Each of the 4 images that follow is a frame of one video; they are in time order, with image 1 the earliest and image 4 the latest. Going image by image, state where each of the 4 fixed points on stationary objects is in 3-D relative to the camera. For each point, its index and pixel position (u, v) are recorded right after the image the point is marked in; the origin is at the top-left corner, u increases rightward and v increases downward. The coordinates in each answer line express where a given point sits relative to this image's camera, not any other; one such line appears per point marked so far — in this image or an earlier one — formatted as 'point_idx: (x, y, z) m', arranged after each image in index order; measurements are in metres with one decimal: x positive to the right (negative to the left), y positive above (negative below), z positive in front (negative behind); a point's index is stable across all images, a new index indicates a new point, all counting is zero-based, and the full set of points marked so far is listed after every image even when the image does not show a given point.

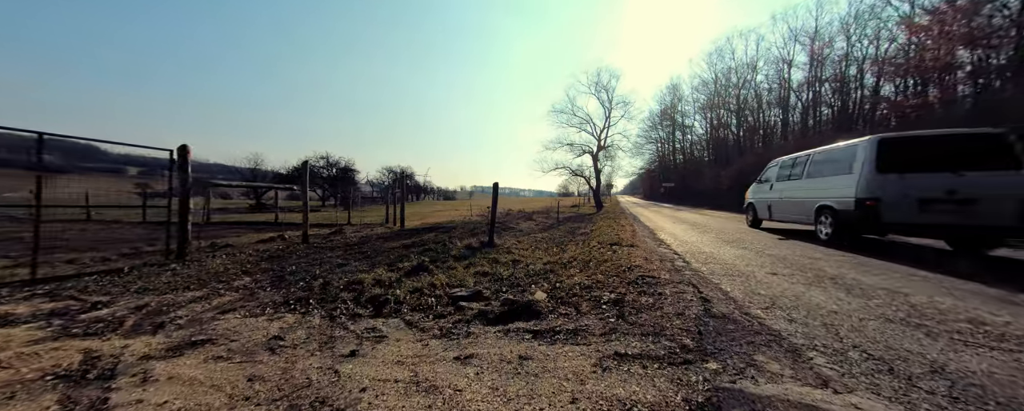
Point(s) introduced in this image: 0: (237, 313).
0: (-3.6, -1.4, +3.9) m
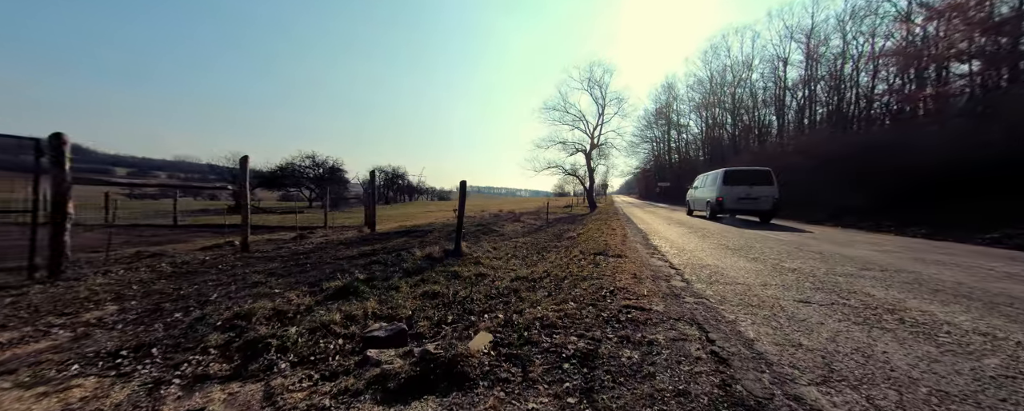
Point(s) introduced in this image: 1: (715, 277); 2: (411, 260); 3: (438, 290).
0: (-4.3, -1.5, +2.6) m
1: (+3.3, -1.2, +5.0) m
2: (-2.3, -1.3, +7.0) m
3: (-1.3, -1.5, +5.4) m
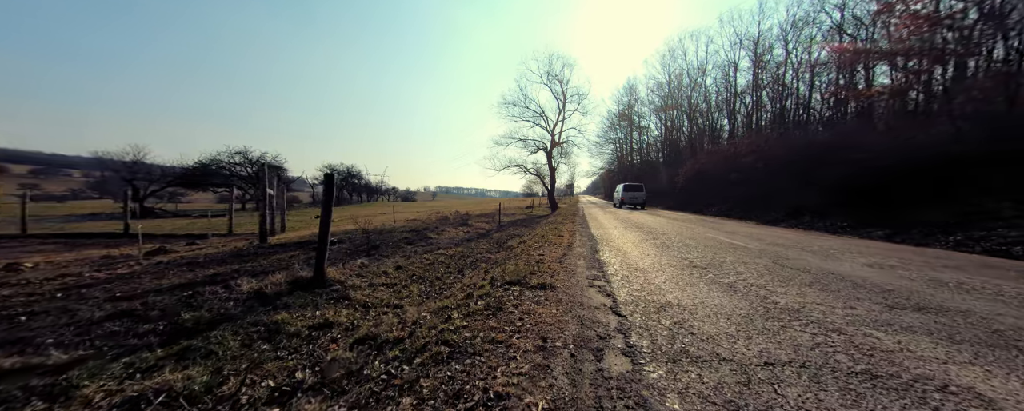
0: (-5.7, -1.6, -0.3) m
1: (+1.6, -1.2, +2.9) m
2: (-4.2, -1.4, +4.3) m
3: (-3.1, -1.6, +2.9) m
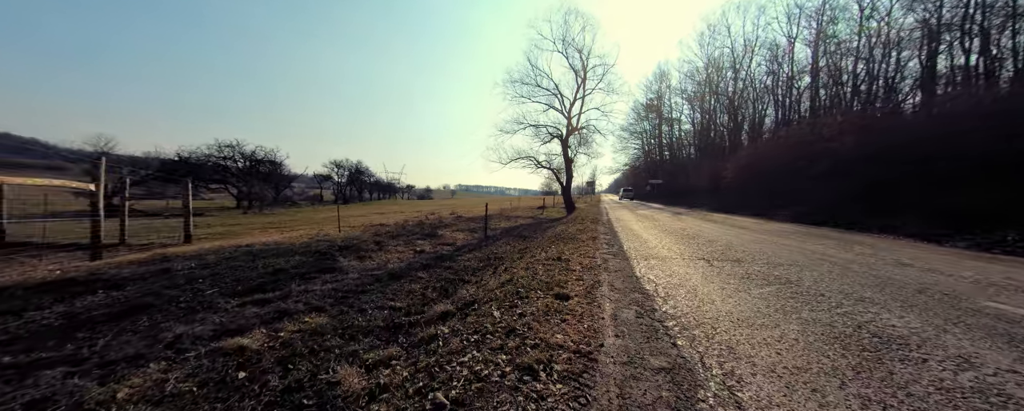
0: (-7.4, -1.8, -6.4) m
1: (+0.1, -1.5, -3.7) m
2: (-5.6, -1.6, -1.9) m
3: (-4.6, -1.8, -3.4) m
